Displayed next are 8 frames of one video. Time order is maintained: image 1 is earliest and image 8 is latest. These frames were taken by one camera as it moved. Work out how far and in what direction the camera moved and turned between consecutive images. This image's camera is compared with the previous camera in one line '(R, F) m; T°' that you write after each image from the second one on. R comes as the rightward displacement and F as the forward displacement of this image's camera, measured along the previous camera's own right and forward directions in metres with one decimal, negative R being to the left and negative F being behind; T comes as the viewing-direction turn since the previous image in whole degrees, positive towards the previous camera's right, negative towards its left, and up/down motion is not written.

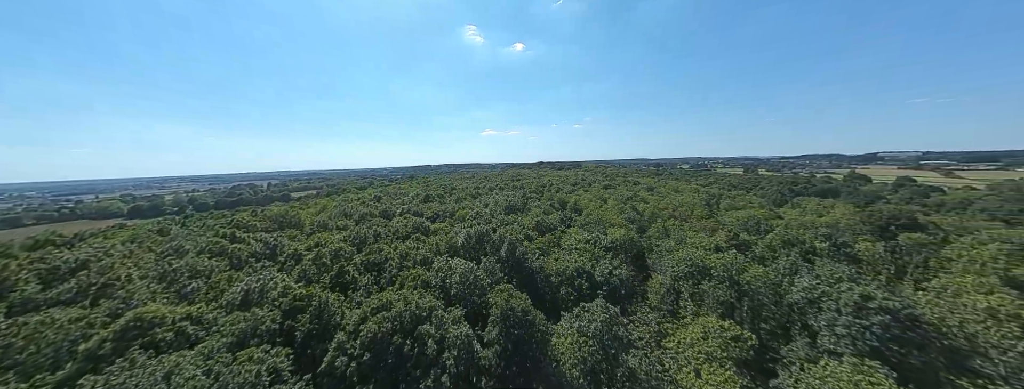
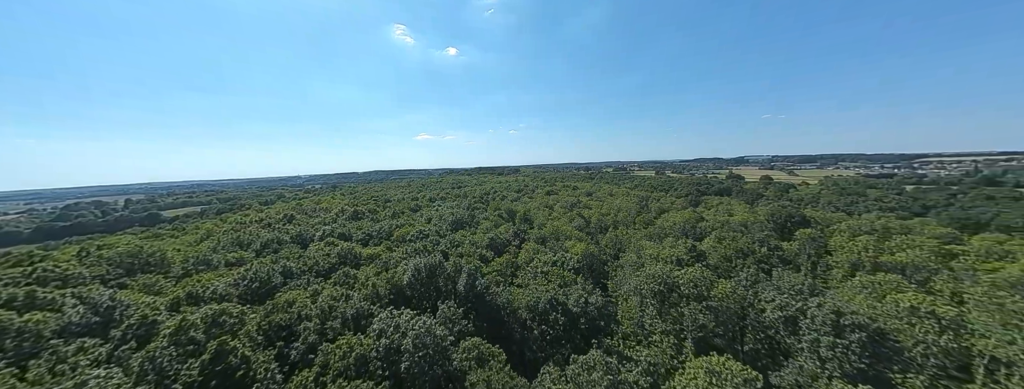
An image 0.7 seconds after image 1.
(-0.9, +2.3) m; +13°
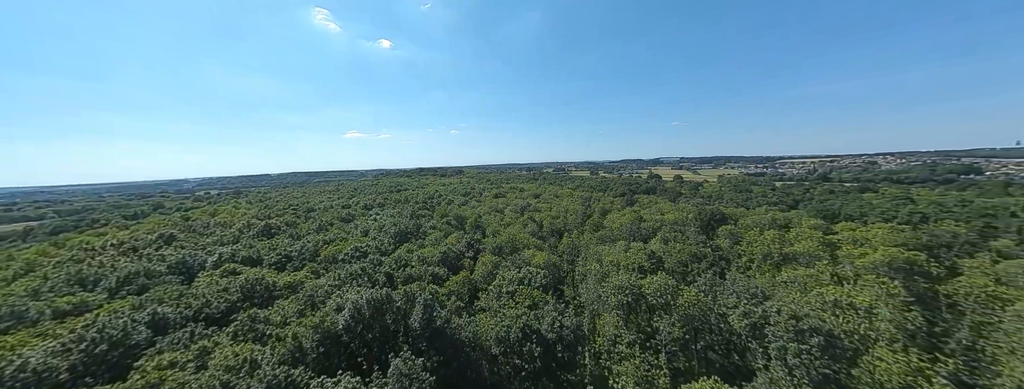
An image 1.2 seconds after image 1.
(-0.9, +1.7) m; +12°
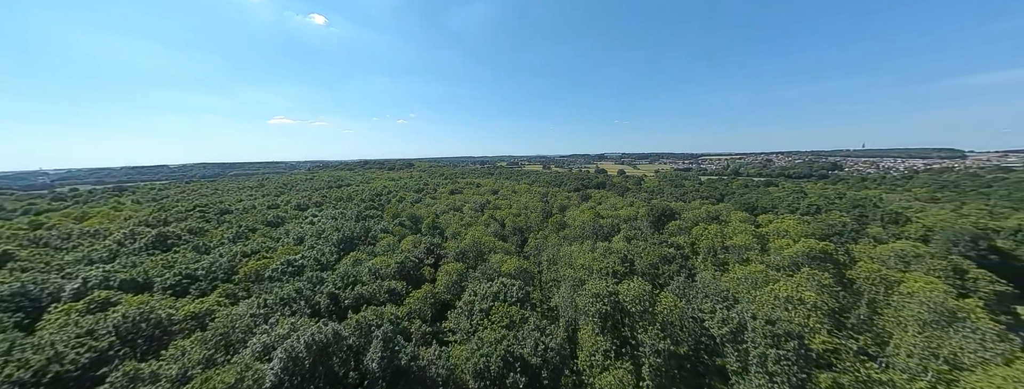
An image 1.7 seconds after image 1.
(-0.9, +1.6) m; +10°
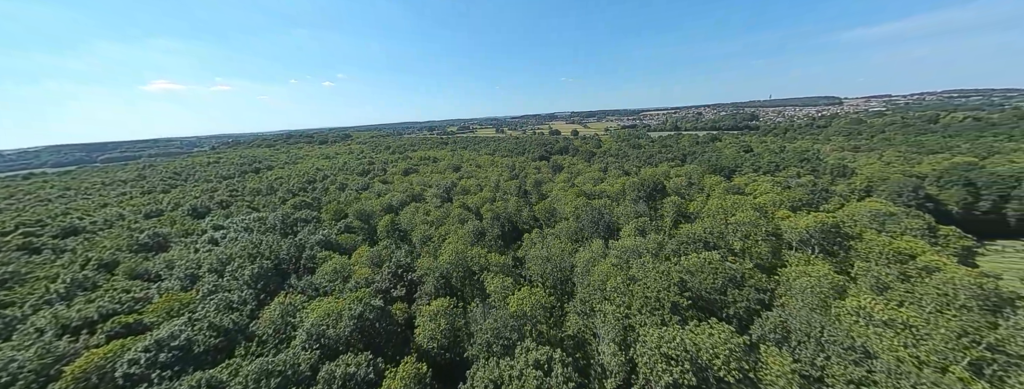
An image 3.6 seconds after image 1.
(-2.3, +6.1) m; +10°
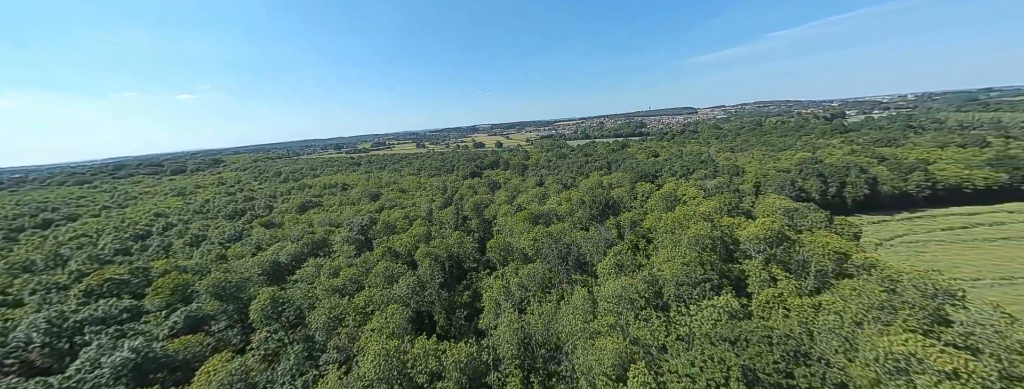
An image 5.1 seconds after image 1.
(-1.0, +5.4) m; +16°
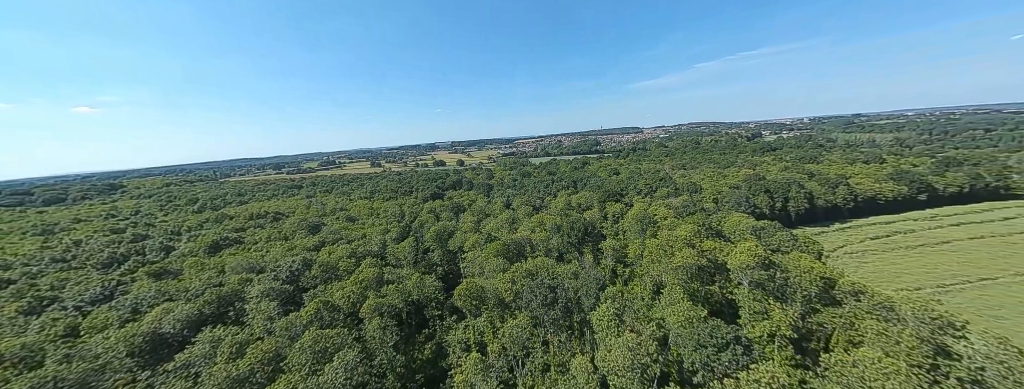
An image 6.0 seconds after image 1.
(-0.6, +3.4) m; +8°
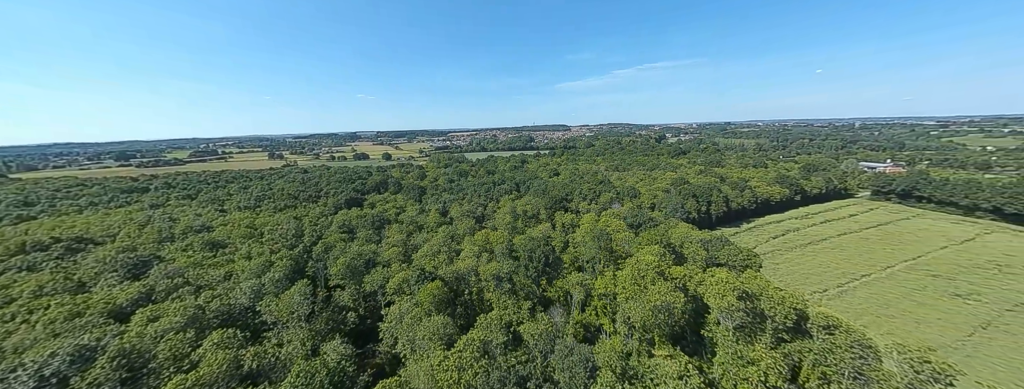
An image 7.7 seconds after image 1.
(-0.4, +6.2) m; +14°
